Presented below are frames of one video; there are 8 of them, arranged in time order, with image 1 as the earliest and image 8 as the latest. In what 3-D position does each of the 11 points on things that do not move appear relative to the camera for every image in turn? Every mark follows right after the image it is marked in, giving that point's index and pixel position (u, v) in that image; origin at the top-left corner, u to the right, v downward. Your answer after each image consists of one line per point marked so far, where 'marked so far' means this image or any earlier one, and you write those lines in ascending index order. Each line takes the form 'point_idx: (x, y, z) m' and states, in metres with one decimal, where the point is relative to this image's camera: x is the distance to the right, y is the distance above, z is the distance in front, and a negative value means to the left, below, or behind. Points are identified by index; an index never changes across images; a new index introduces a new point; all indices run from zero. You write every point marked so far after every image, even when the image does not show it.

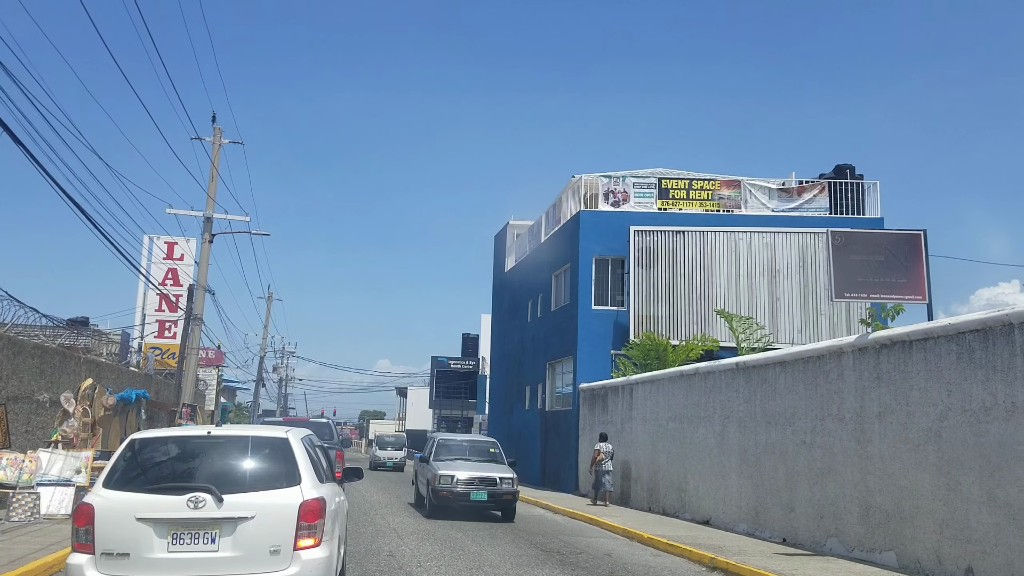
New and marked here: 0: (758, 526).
0: (+4.1, -4.0, +13.7) m
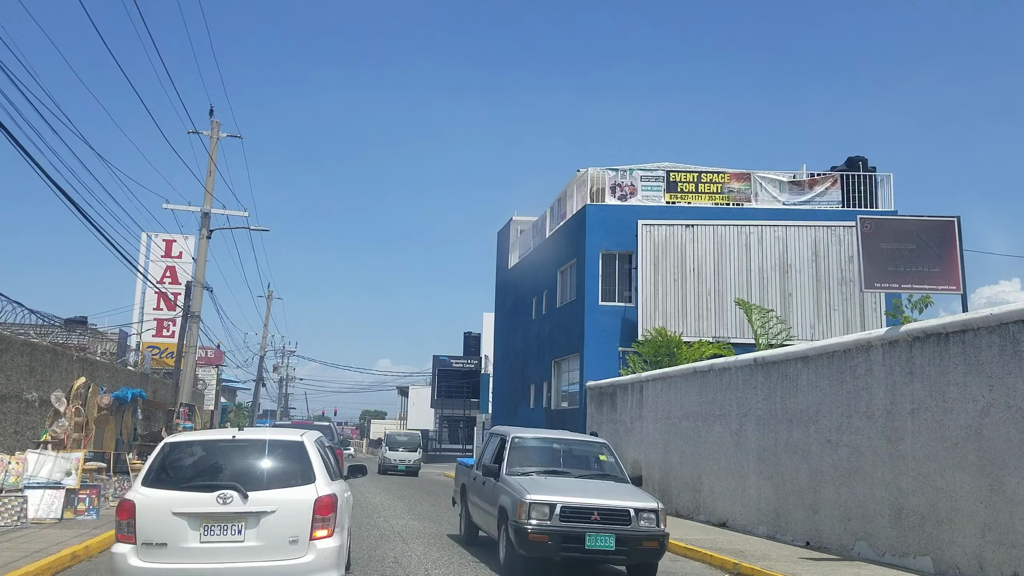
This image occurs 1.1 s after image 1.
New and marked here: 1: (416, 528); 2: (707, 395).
0: (+4.3, -3.9, +13.1) m
1: (-1.7, -4.2, +14.1) m
2: (+3.8, -2.1, +15.9) m
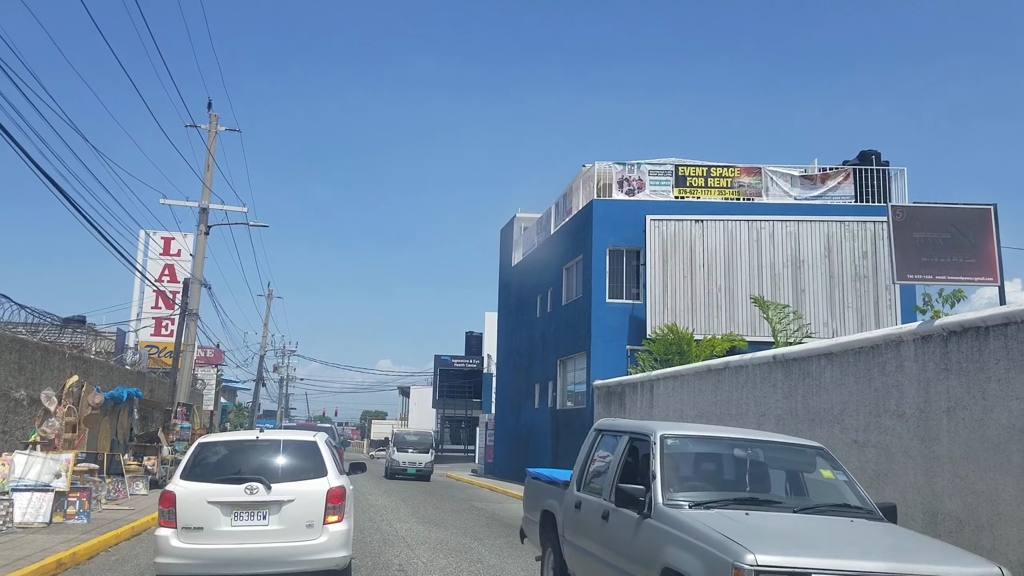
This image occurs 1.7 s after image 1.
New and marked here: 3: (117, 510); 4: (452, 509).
0: (+4.5, -3.8, +12.5) m
1: (-1.5, -4.1, +13.5) m
2: (+4.0, -2.0, +15.3) m
3: (-7.4, -4.2, +15.2) m
4: (-1.3, -4.9, +18.1) m
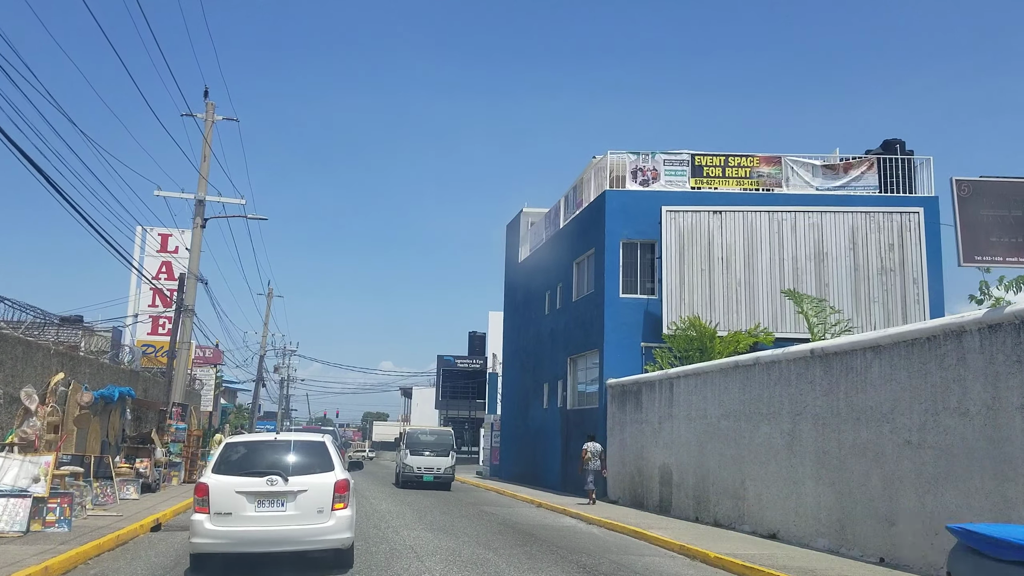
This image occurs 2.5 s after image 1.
0: (+4.7, -3.6, +11.5) m
1: (-1.3, -3.9, +12.5) m
2: (+4.2, -1.8, +14.3) m
3: (-7.2, -4.0, +14.2) m
4: (-1.1, -4.8, +17.1) m
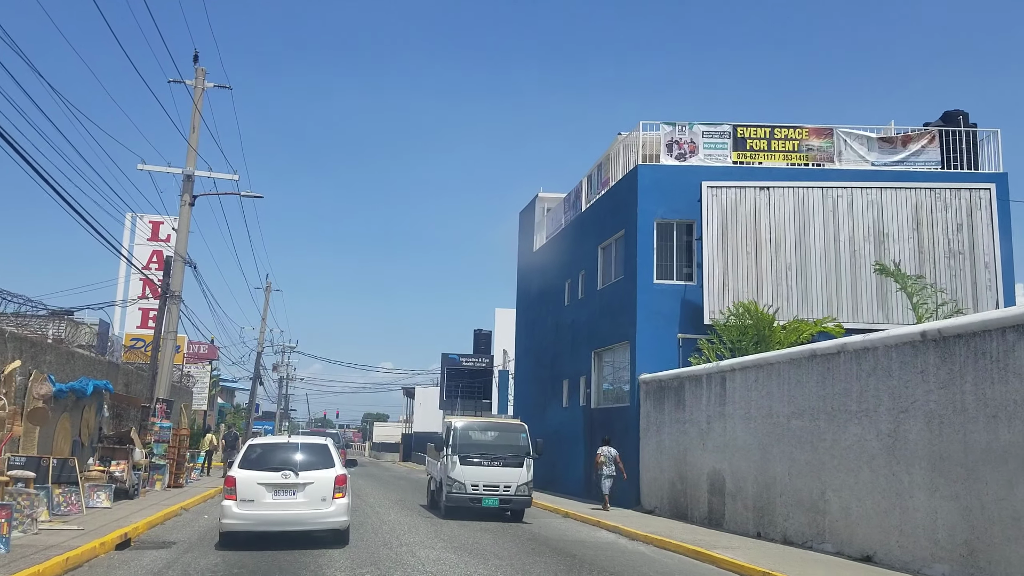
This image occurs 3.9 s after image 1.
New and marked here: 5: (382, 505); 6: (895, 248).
0: (+5.2, -3.2, +9.2) m
1: (-0.7, -3.5, +10.2) m
2: (+4.8, -1.4, +12.0) m
3: (-6.6, -3.6, +11.9) m
4: (-0.5, -4.4, +14.8) m
5: (-3.1, -5.1, +19.1) m
6: (+9.2, +1.0, +19.5) m
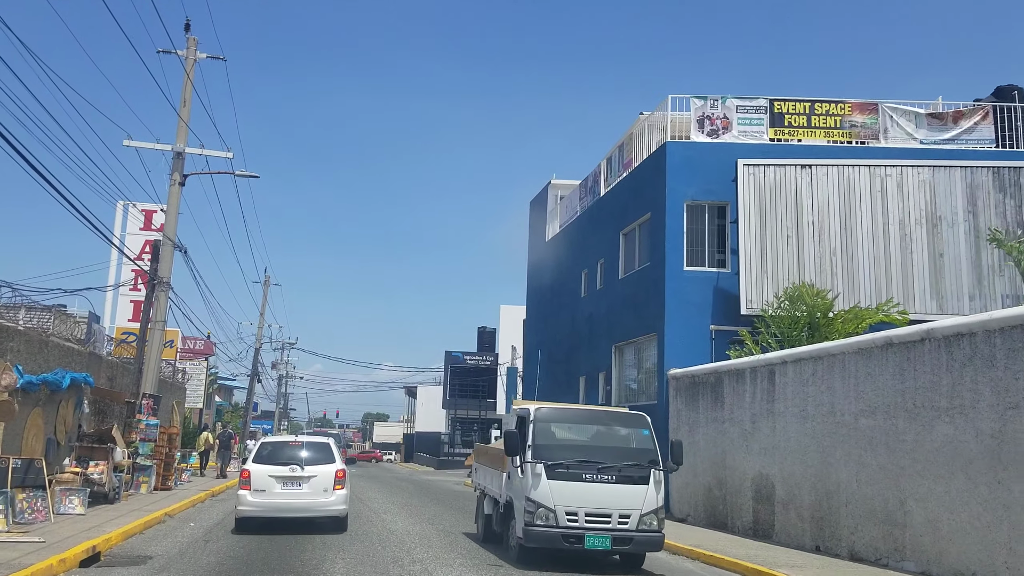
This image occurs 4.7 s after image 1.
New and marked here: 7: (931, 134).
0: (+5.6, -2.9, +7.5) m
1: (-0.3, -3.2, +8.5) m
2: (+5.2, -1.1, +10.3) m
3: (-6.2, -3.2, +10.3) m
4: (-0.1, -4.0, +13.1) m
5: (-2.7, -4.8, +17.4) m
6: (+9.6, +1.2, +17.8) m
7: (+10.0, +3.7, +19.3) m
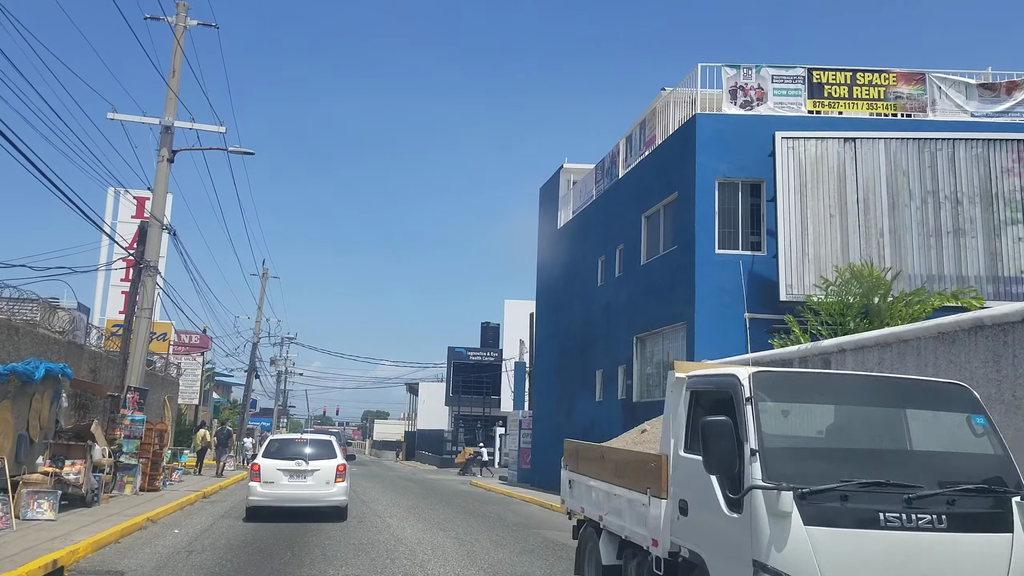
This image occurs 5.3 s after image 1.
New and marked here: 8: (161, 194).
0: (+6.0, -2.6, +6.0) m
1: (0.0, -2.9, +7.0) m
2: (+5.5, -0.8, +8.8) m
3: (-5.9, -2.9, +8.8) m
4: (+0.2, -3.7, +11.6) m
5: (-2.3, -4.4, +15.9) m
6: (+10.0, +1.6, +16.3) m
7: (+10.3, +4.0, +17.8) m
8: (-8.1, +2.1, +18.7) m
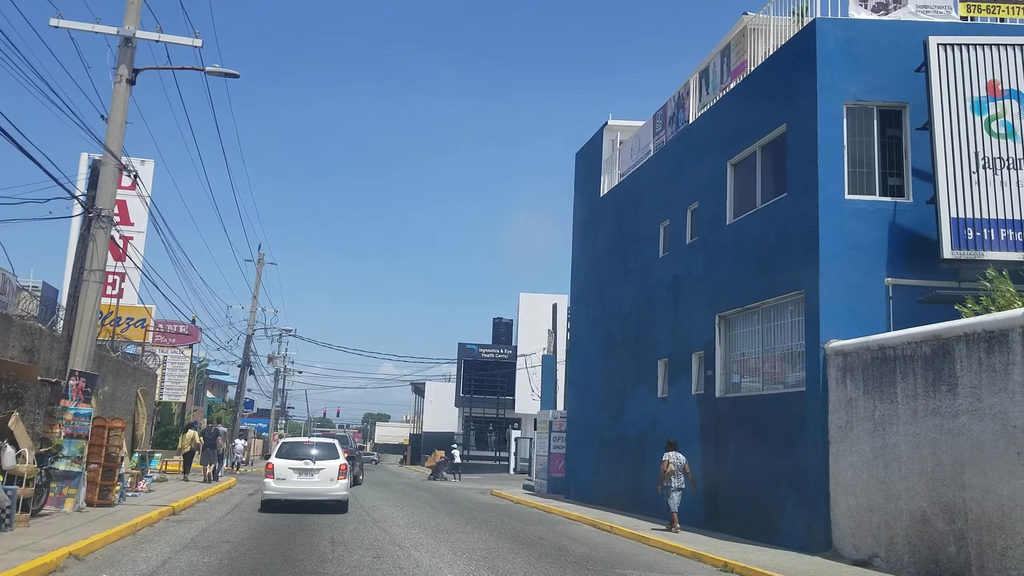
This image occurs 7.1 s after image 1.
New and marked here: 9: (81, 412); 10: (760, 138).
0: (+7.0, -1.9, +1.8) m
1: (+1.0, -2.1, +2.8) m
2: (+6.5, -0.1, +4.6) m
3: (-4.9, -2.1, +4.6) m
4: (+1.2, -3.0, +7.4) m
5: (-1.3, -3.7, +11.7) m
6: (+11.0, +2.2, +12.1) m
7: (+11.4, +4.6, +13.6) m
8: (-7.0, +2.9, +14.5) m
9: (-7.2, -2.1, +13.6) m
10: (+4.6, +2.8, +15.2) m
